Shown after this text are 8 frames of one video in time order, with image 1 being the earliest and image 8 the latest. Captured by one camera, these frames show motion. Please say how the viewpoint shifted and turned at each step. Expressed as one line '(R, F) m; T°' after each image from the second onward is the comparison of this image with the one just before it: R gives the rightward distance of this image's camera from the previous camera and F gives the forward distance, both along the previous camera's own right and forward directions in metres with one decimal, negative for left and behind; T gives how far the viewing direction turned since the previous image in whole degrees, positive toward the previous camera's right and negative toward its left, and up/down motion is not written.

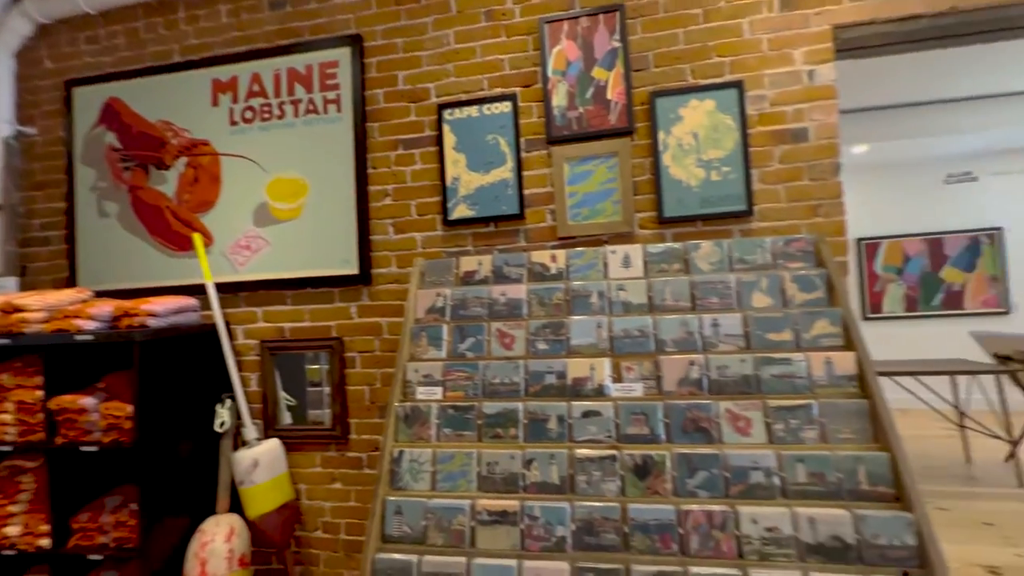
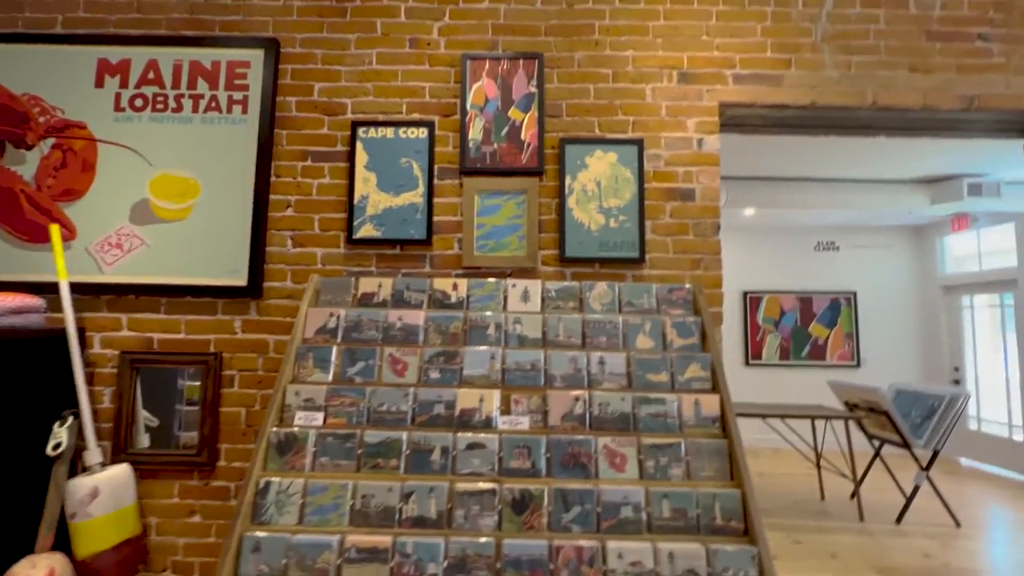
(+0.1, 0.0) m; +9°
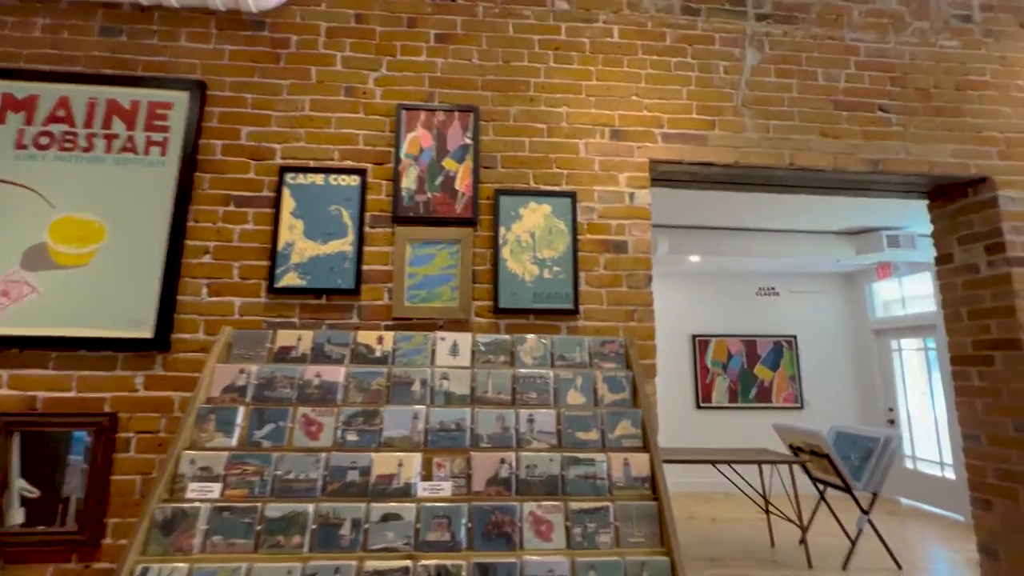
(+0.1, 0.0) m; +5°
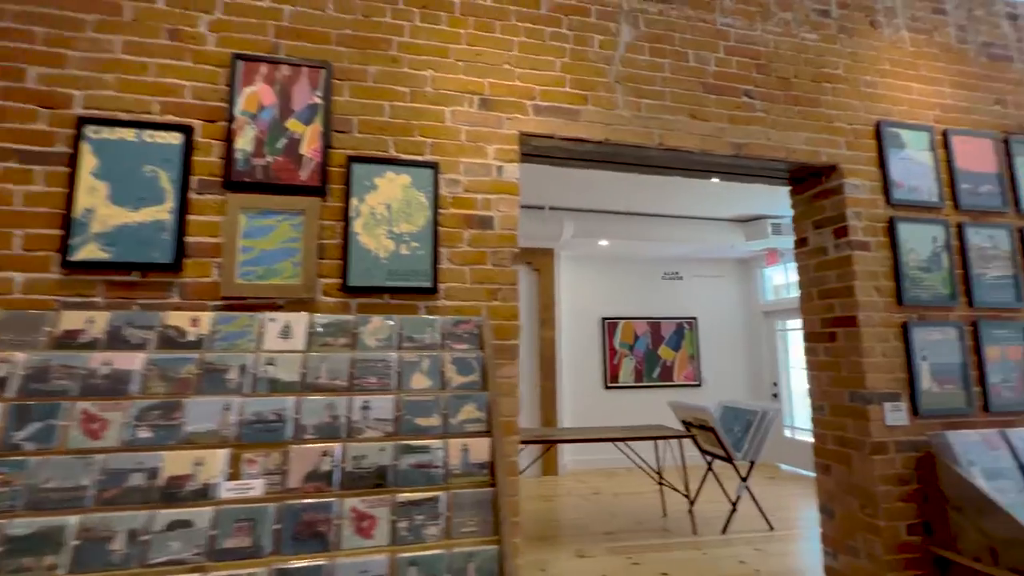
(+0.3, +0.1) m; +8°
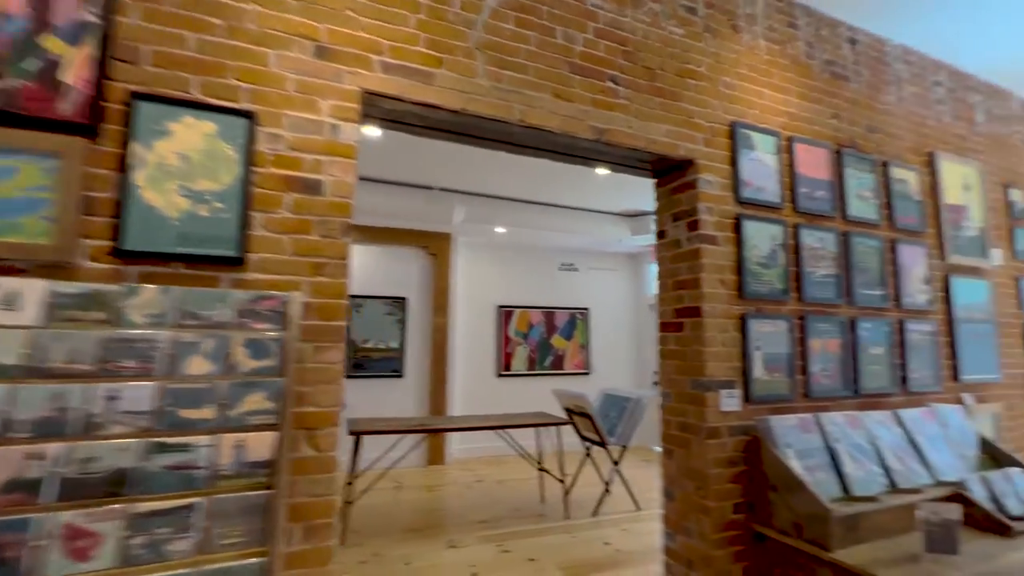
(+0.3, +0.1) m; +10°
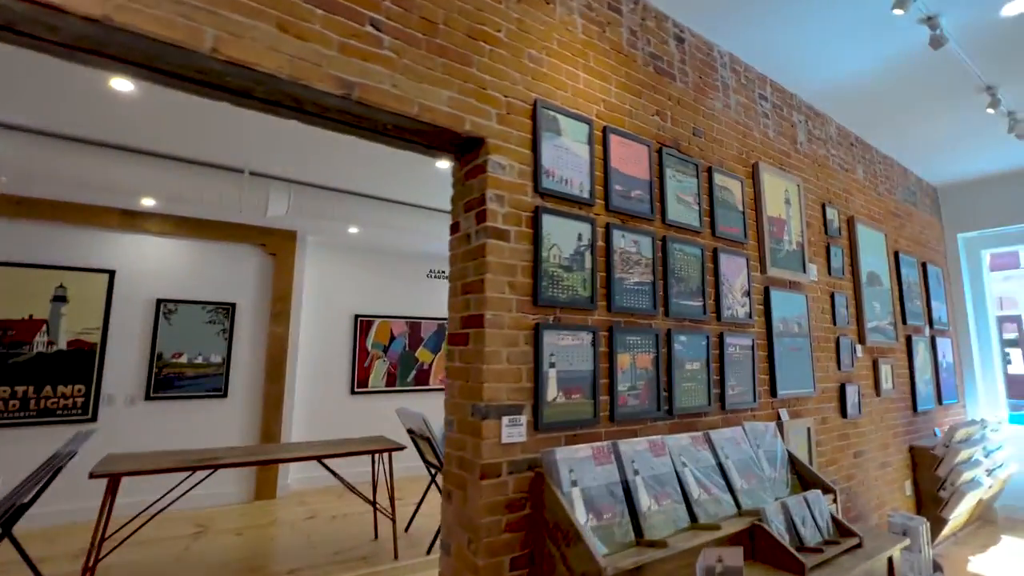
(+0.8, +0.5) m; +11°
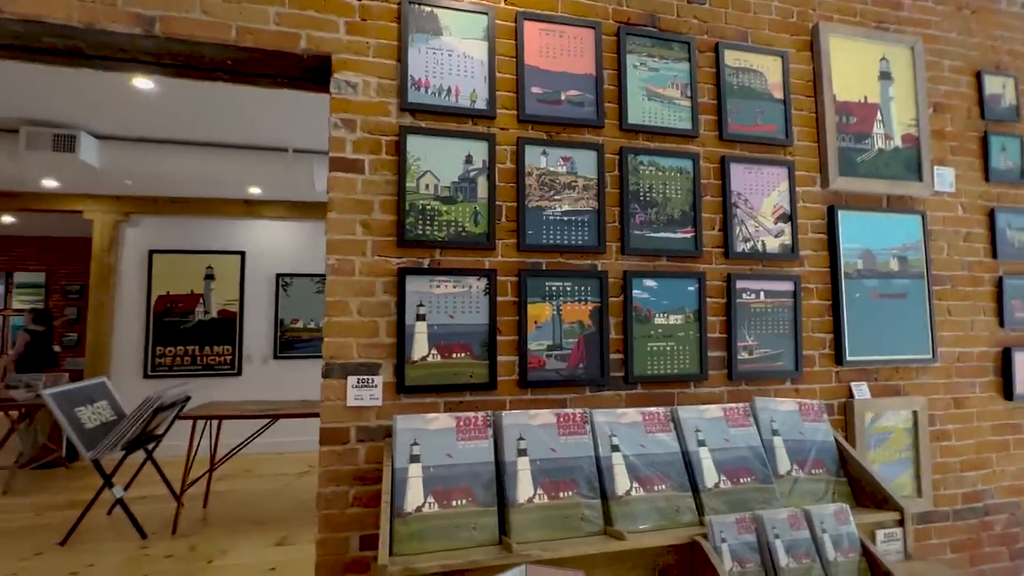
(+1.2, +0.6) m; -21°
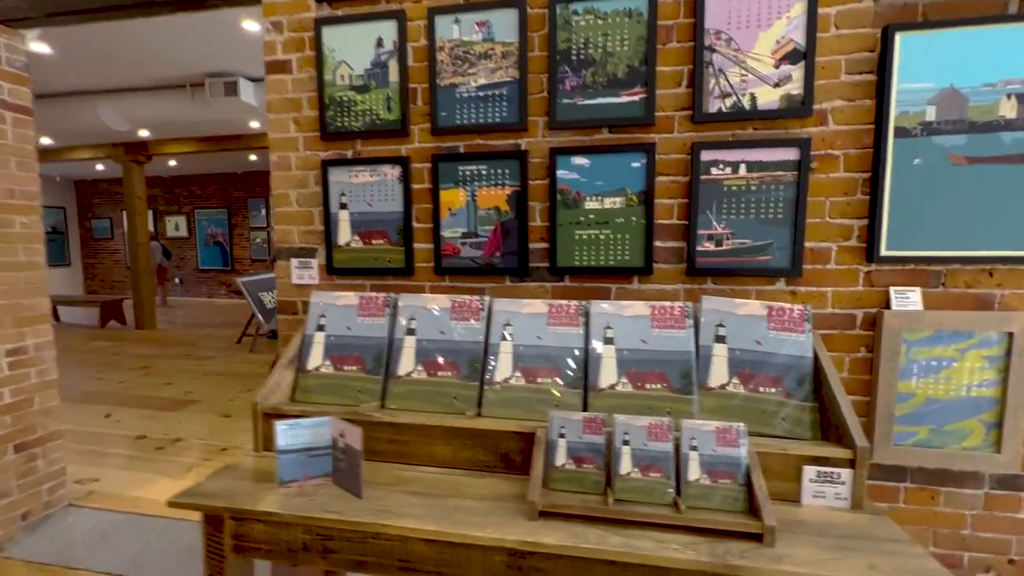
(+1.1, +0.3) m; -24°
